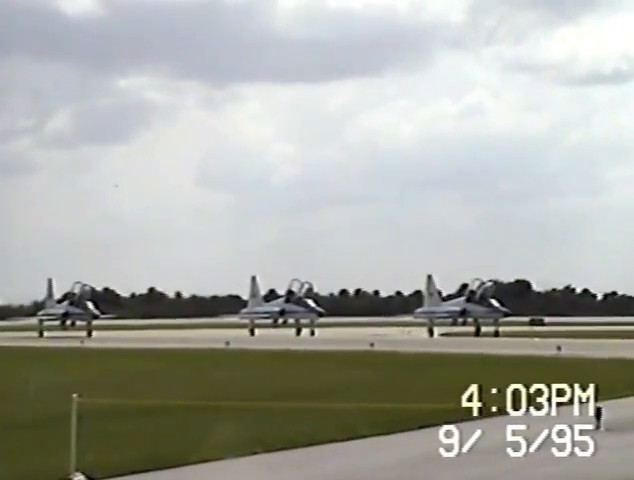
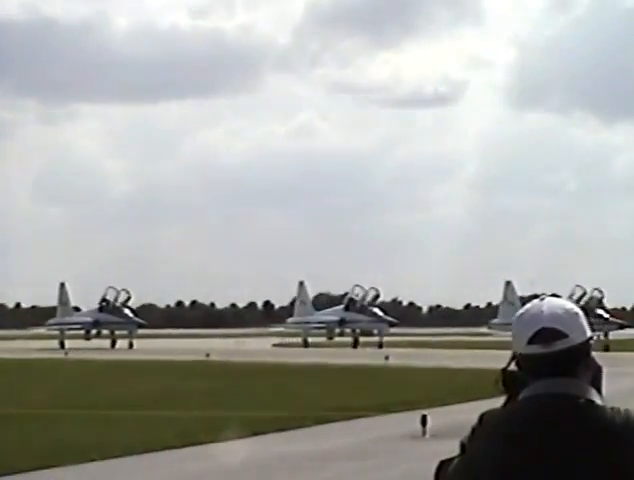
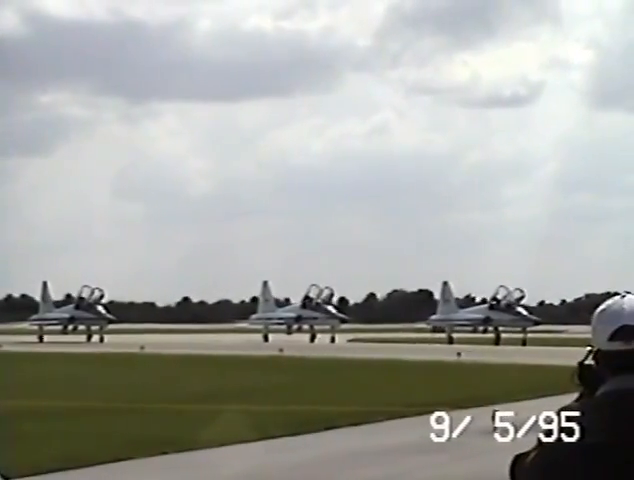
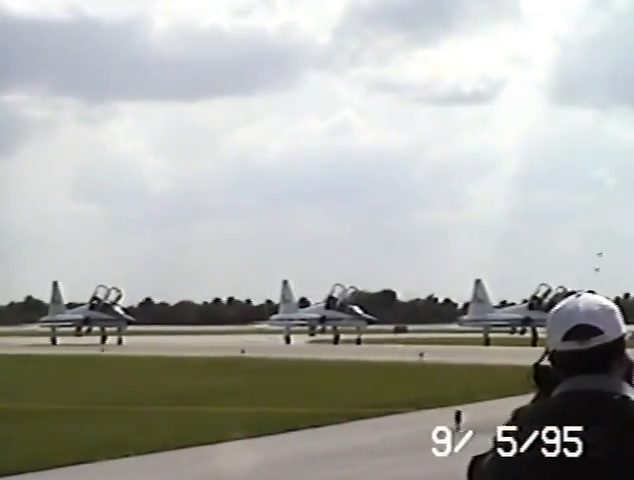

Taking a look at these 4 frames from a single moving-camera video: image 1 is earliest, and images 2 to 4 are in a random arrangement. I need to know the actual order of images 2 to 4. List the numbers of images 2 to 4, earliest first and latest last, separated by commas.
3, 4, 2
